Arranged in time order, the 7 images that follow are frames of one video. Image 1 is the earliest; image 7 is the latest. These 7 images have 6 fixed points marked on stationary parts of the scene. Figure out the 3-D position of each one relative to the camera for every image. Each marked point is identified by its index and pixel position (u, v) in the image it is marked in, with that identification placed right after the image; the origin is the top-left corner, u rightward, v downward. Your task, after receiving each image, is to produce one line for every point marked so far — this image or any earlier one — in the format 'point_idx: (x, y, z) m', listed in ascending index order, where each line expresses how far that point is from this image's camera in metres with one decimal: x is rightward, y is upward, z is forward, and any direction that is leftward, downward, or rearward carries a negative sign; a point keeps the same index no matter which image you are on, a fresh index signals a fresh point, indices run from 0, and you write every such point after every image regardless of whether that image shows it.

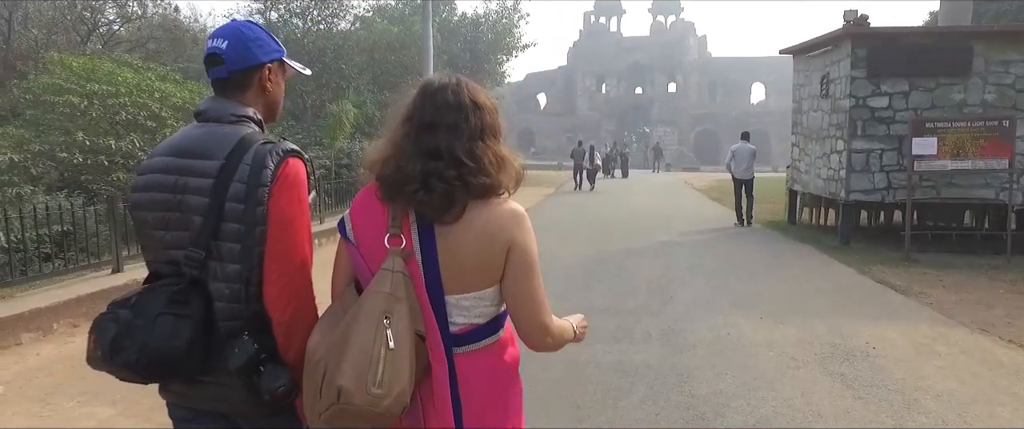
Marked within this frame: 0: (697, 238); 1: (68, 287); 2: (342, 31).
0: (+2.4, -0.3, +8.7) m
1: (-3.4, -0.6, +5.2) m
2: (-4.7, +5.1, +19.1) m
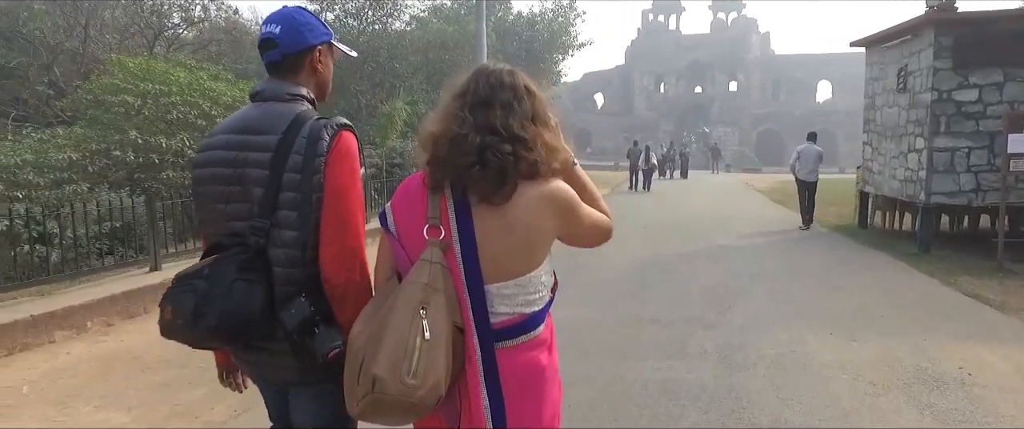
0: (+2.9, -0.3, +8.2) m
1: (-3.0, -0.5, +5.1) m
2: (-3.2, +5.1, +19.2) m
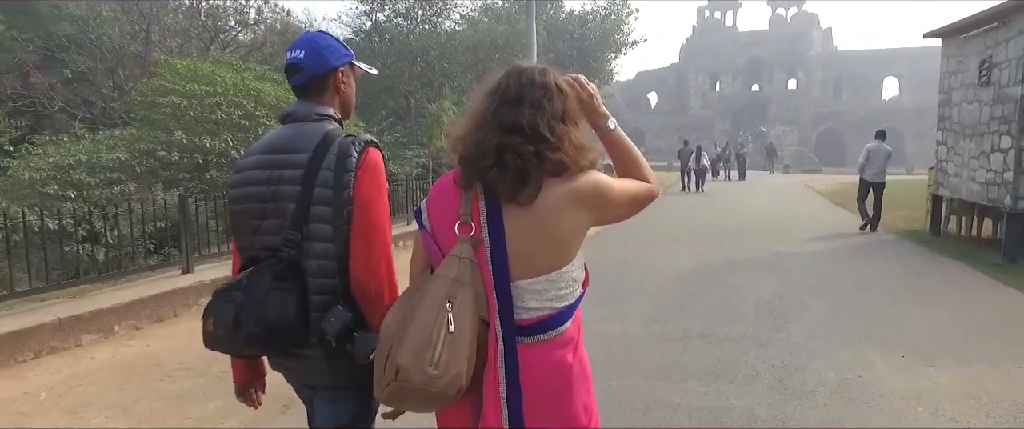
0: (+3.4, -0.4, +7.7) m
1: (-2.8, -0.5, +5.1) m
2: (-1.8, +5.1, +19.0) m
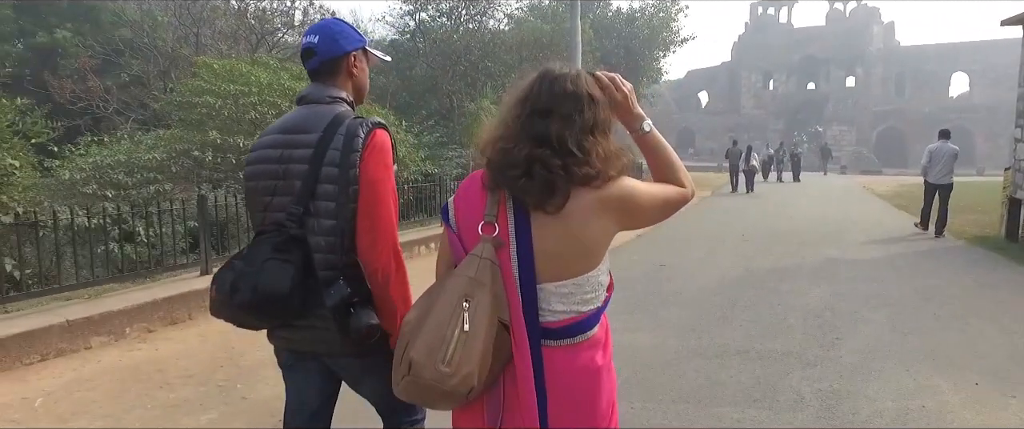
0: (+3.8, -0.4, +7.1) m
1: (-2.6, -0.5, +4.9) m
2: (-0.6, +5.1, +18.8) m
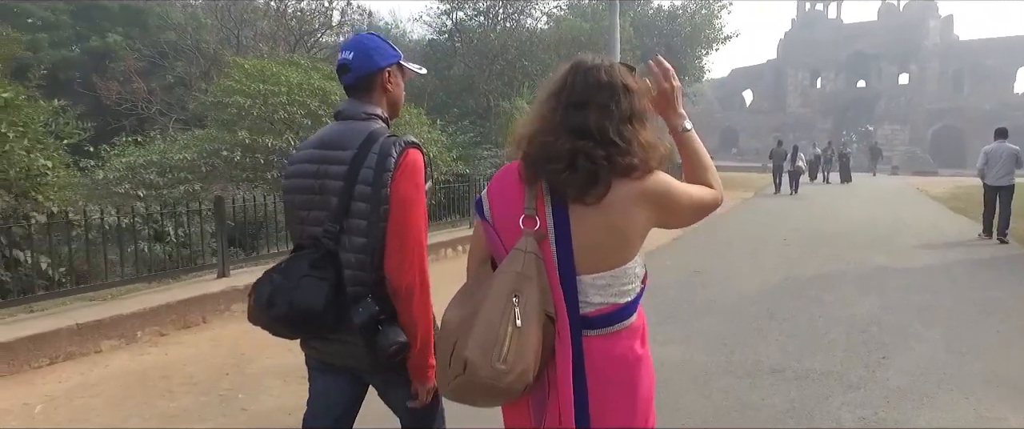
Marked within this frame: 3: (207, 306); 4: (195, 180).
0: (+4.0, -0.5, +6.6) m
1: (-2.4, -0.5, +4.9) m
2: (+0.4, +5.1, +18.6) m
3: (-2.2, -0.6, +4.9) m
4: (-4.0, +0.4, +8.7) m
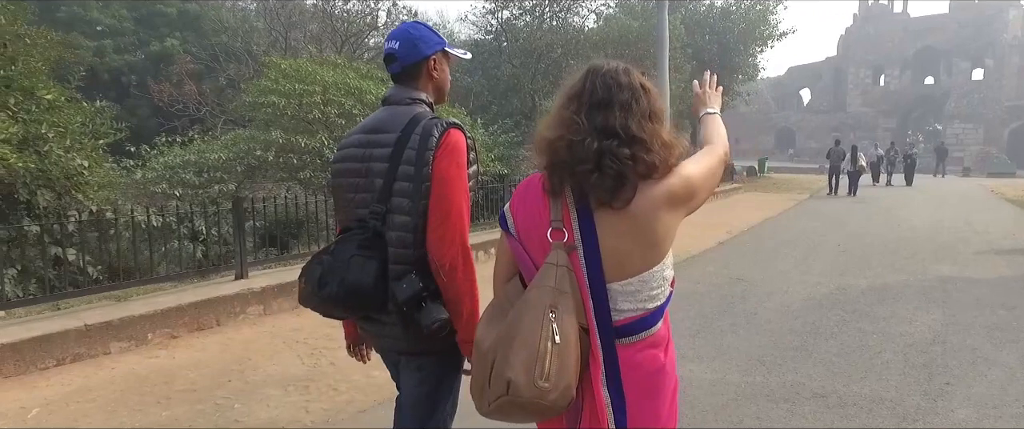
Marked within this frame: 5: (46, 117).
0: (+4.3, -0.5, +6.0) m
1: (-2.3, -0.5, +4.8) m
2: (+1.6, +5.0, +18.2) m
3: (-2.0, -0.6, +4.7) m
4: (-3.5, +0.4, +8.7) m
5: (-4.8, +1.0, +7.0) m
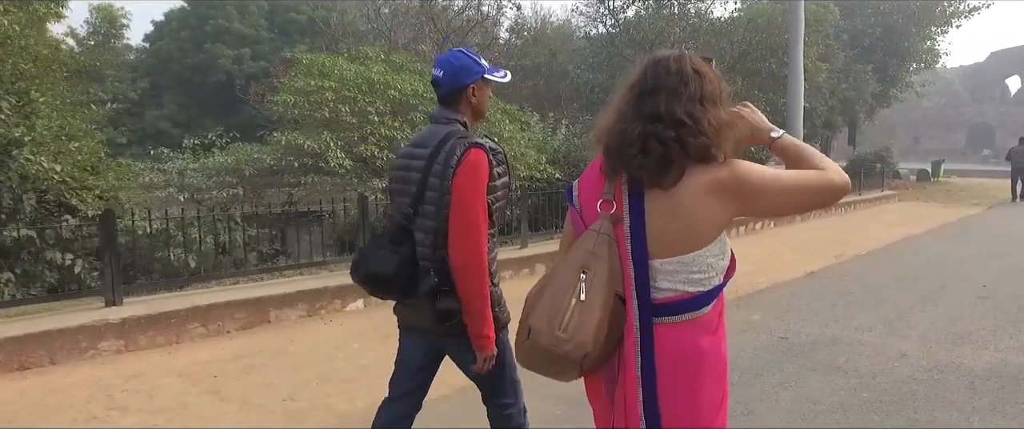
0: (+4.0, -0.7, +3.6) m
1: (-2.7, -0.6, +3.9) m
2: (+4.3, +4.8, +16.1) m
3: (-2.5, -0.7, +3.8) m
4: (-3.0, +0.4, +8.0) m
5: (-4.6, +0.9, +6.7) m
